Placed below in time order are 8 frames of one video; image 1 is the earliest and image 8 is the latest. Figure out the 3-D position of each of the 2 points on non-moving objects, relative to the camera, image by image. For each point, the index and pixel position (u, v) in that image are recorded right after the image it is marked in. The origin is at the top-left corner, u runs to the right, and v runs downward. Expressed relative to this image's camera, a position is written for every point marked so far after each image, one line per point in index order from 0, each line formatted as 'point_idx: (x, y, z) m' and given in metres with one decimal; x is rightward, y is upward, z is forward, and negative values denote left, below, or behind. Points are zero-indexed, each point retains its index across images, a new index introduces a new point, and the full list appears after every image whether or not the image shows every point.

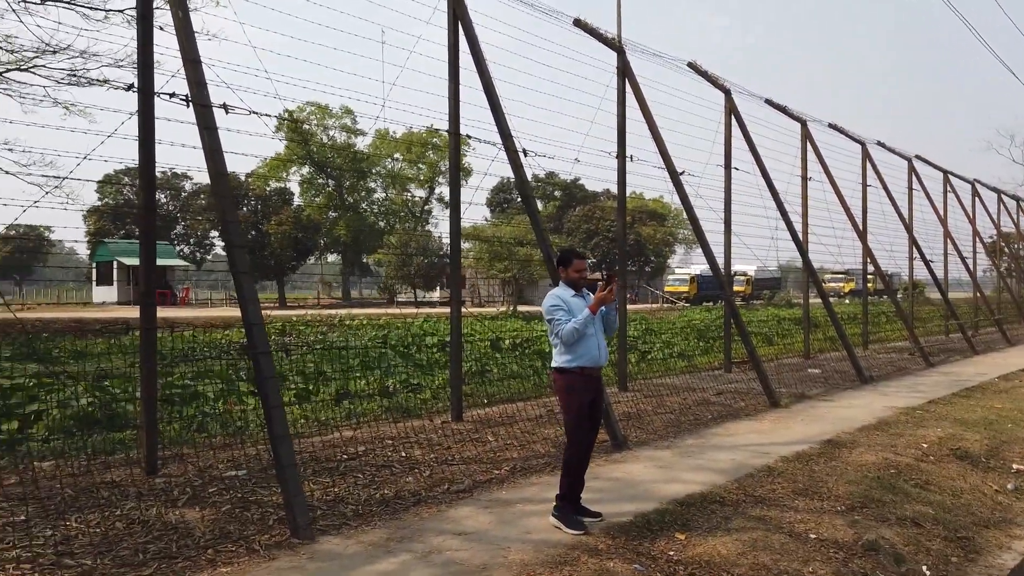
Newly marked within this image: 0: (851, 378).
0: (+5.0, -1.3, +11.4) m
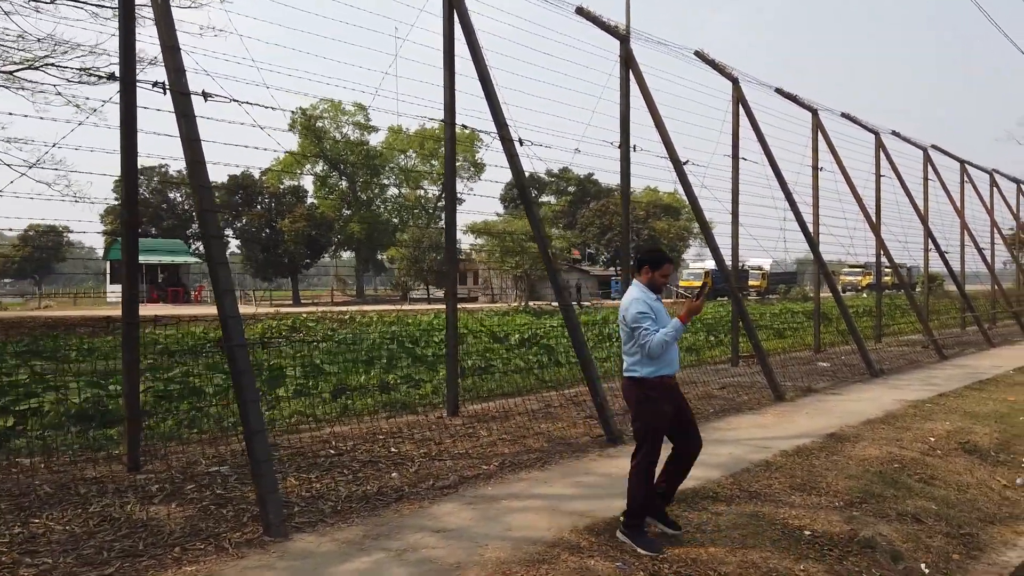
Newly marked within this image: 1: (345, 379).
0: (+5.1, -1.2, +11.1) m
1: (-1.9, -1.0, +8.7) m
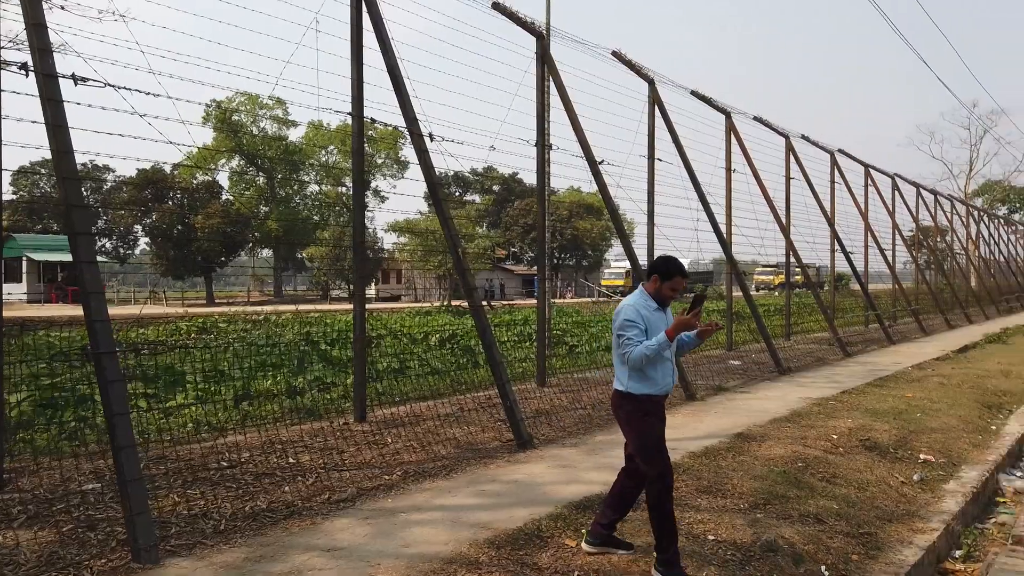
0: (+3.8, -1.2, +11.4) m
1: (-2.8, -1.0, +8.2) m
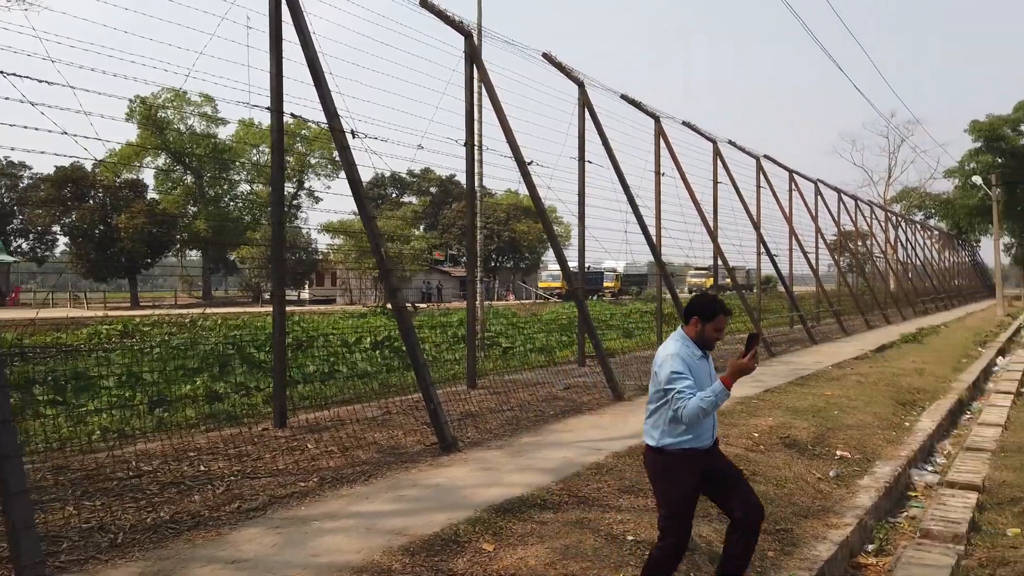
0: (+2.8, -1.2, +11.6) m
1: (-3.6, -1.0, +7.9) m
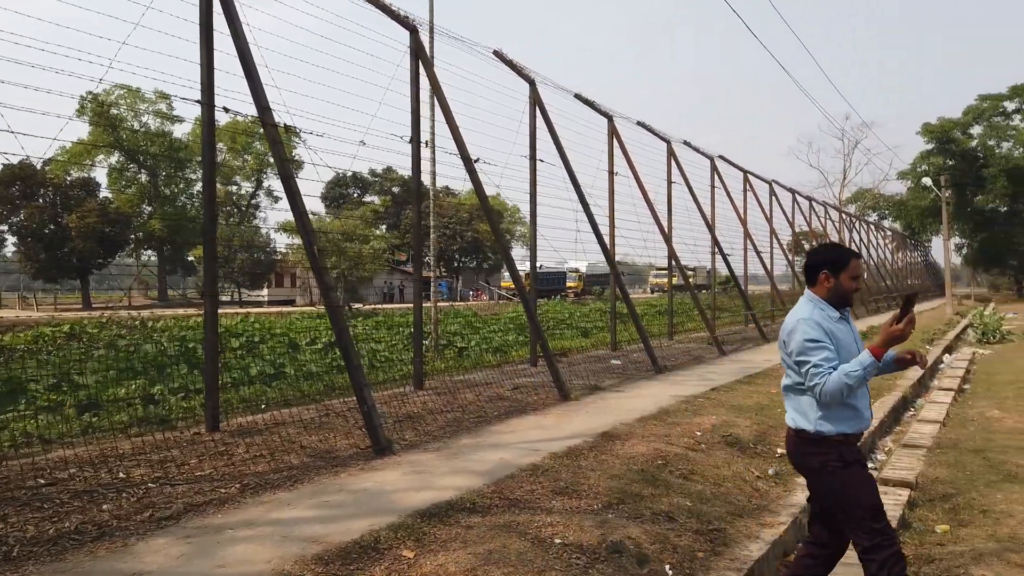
0: (+2.1, -1.2, +11.6) m
1: (-4.1, -1.0, +7.6) m
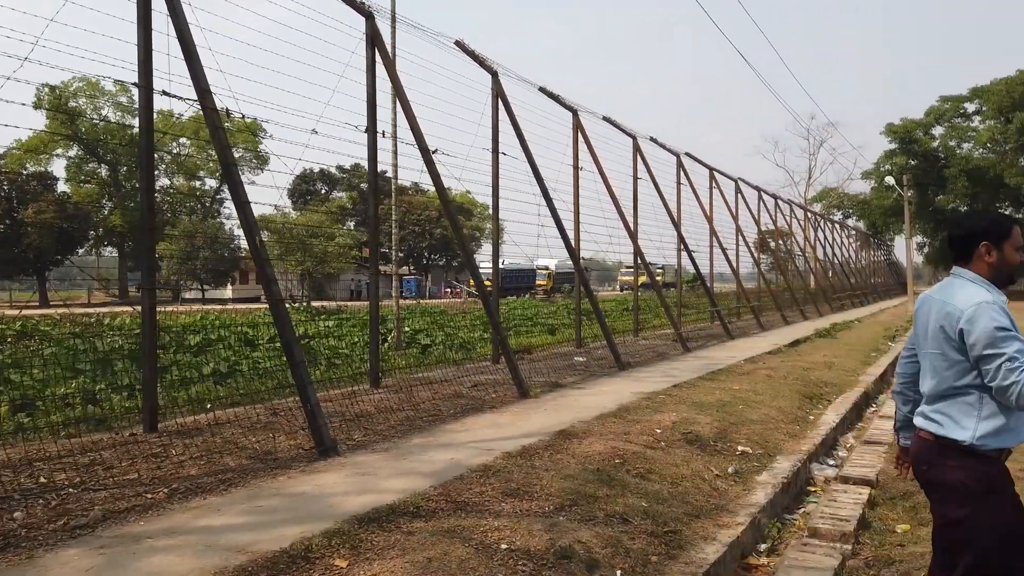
0: (+1.5, -1.2, +11.4) m
1: (-4.6, -1.0, +7.2) m
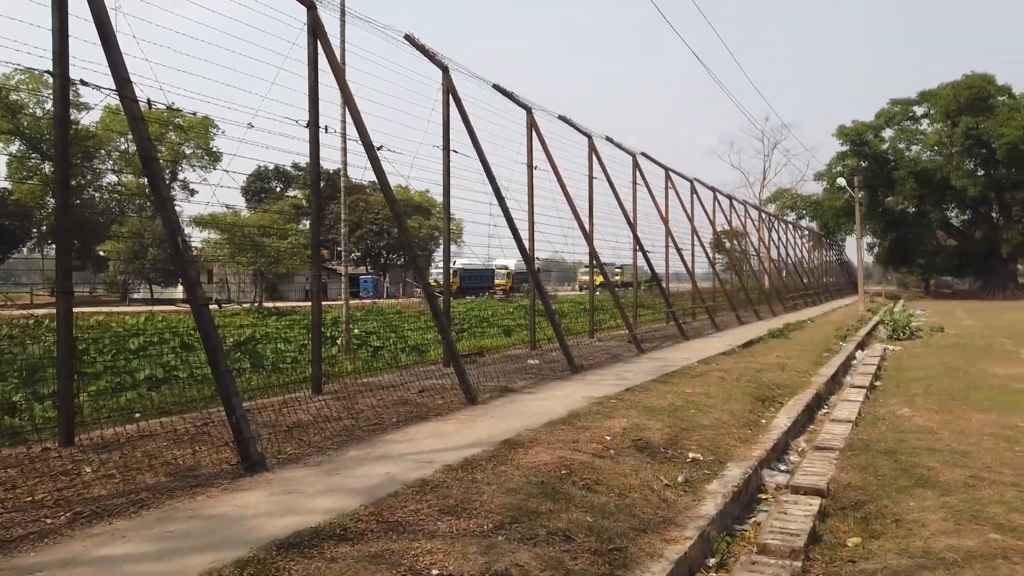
0: (+0.8, -1.2, +11.2) m
1: (-5.1, -1.0, +6.7) m
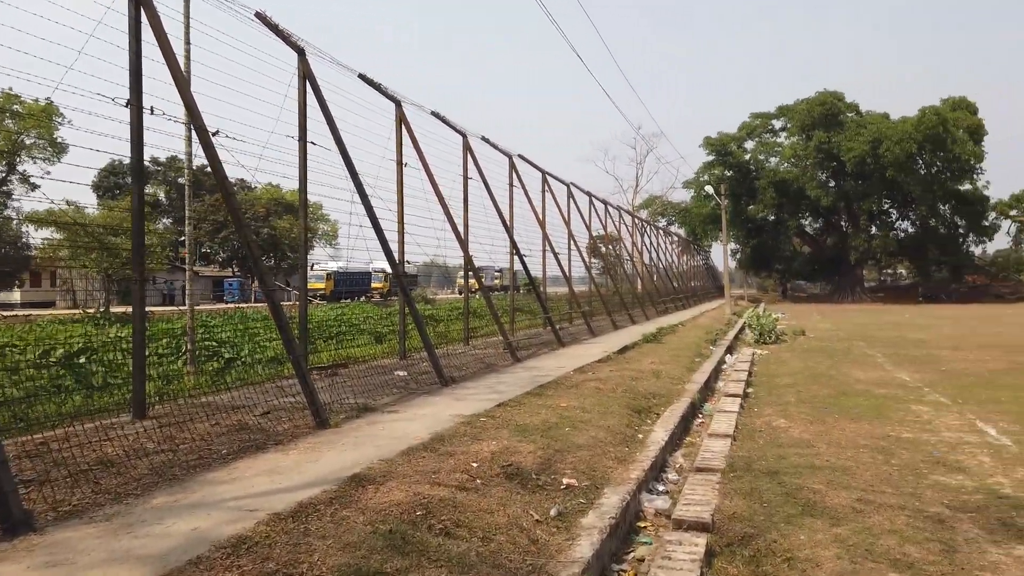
0: (-1.1, -1.3, +10.4) m
1: (-6.1, -1.1, +5.1) m
